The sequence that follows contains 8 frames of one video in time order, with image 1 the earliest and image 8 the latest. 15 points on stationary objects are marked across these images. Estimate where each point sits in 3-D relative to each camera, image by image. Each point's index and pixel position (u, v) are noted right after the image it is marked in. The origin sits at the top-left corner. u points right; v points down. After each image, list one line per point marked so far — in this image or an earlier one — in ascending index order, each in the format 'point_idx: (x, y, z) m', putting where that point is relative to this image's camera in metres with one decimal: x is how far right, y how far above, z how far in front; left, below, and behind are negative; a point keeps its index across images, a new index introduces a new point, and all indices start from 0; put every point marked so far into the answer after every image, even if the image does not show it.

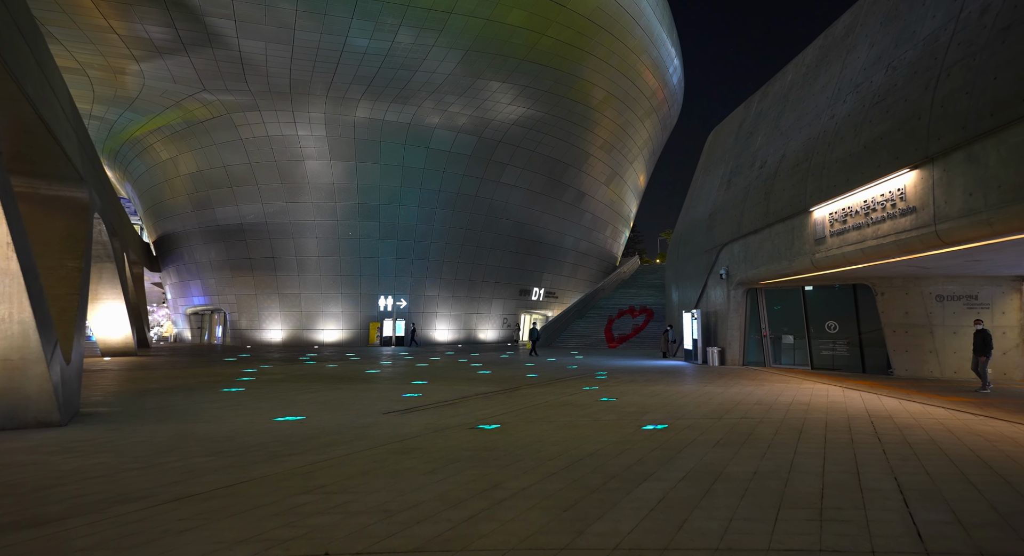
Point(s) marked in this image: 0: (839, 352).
0: (+10.8, -2.4, +14.4) m
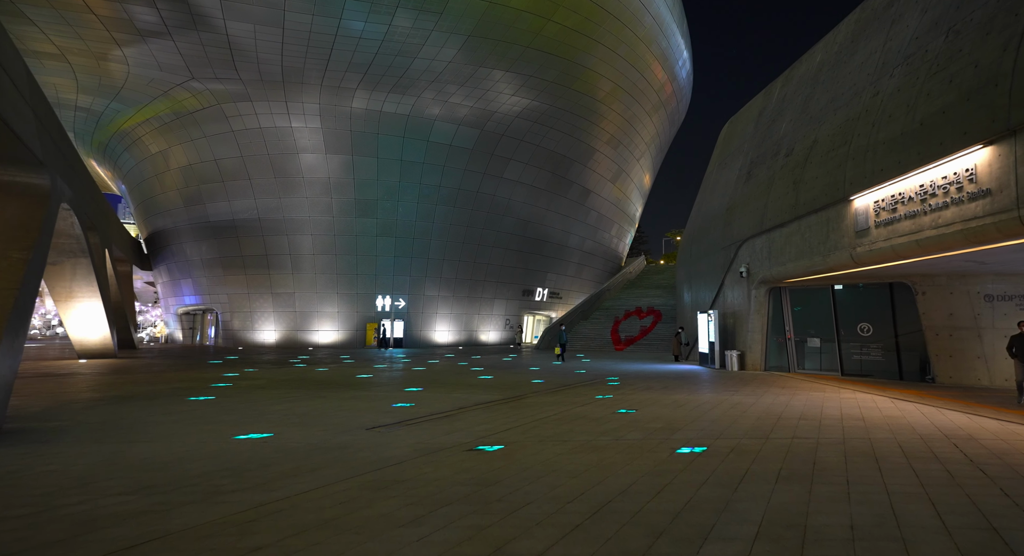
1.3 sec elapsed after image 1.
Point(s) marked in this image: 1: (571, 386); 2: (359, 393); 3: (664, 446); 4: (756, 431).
0: (+10.9, -2.4, +13.2) m
1: (+1.7, -3.1, +12.8) m
2: (-4.1, -3.1, +12.0) m
3: (+2.0, -2.2, +5.9) m
4: (+3.6, -2.3, +6.6) m
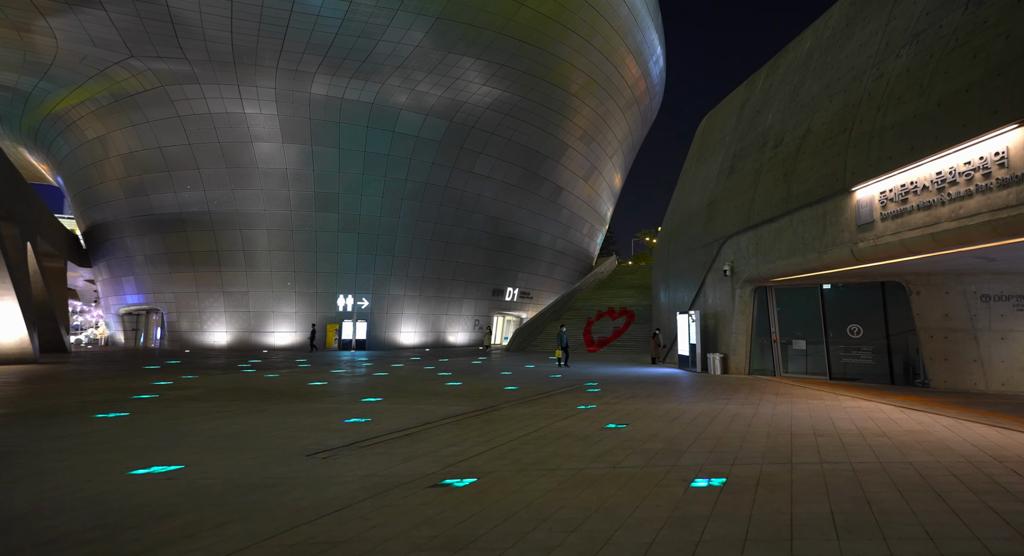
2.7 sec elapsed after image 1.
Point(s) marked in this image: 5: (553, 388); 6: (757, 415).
0: (+10.1, -2.3, +12.7) m
1: (+0.9, -3.0, +11.6) m
2: (-4.8, -3.0, +10.5) m
3: (+1.8, -2.1, +4.8) m
4: (+3.3, -2.2, +5.6) m
5: (+1.1, -3.4, +13.1) m
6: (+4.4, -2.4, +8.0) m
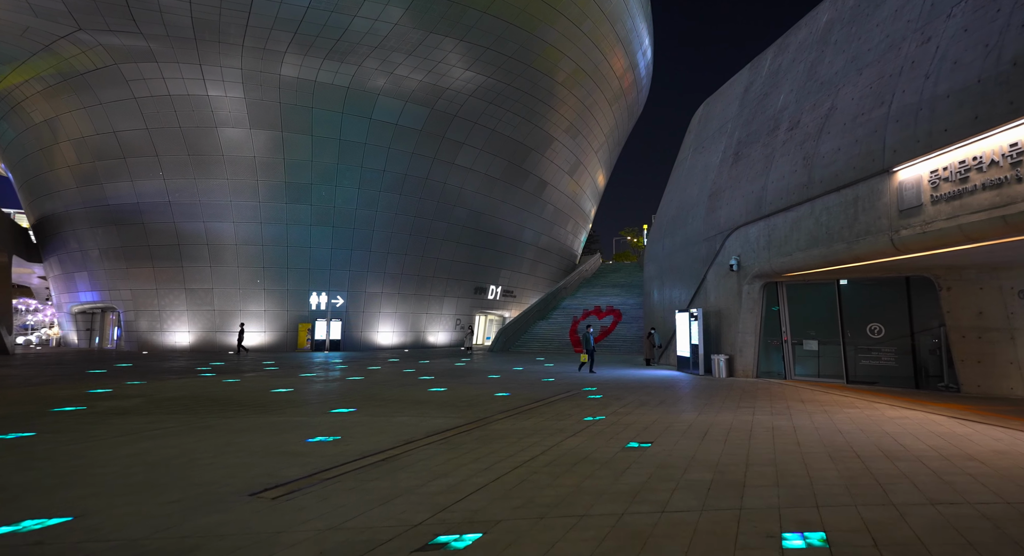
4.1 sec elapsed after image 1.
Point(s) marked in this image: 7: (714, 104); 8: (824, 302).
0: (+9.9, -2.2, +11.7) m
1: (+0.8, -2.9, +10.3) m
2: (-4.9, -2.8, +8.9) m
3: (+1.9, -2.0, +3.5) m
4: (+3.4, -2.0, +4.4) m
5: (+0.9, -3.2, +11.7) m
6: (+4.4, -2.3, +6.8) m
7: (+8.4, +7.3, +18.5) m
8: (+9.0, -0.7, +12.7) m
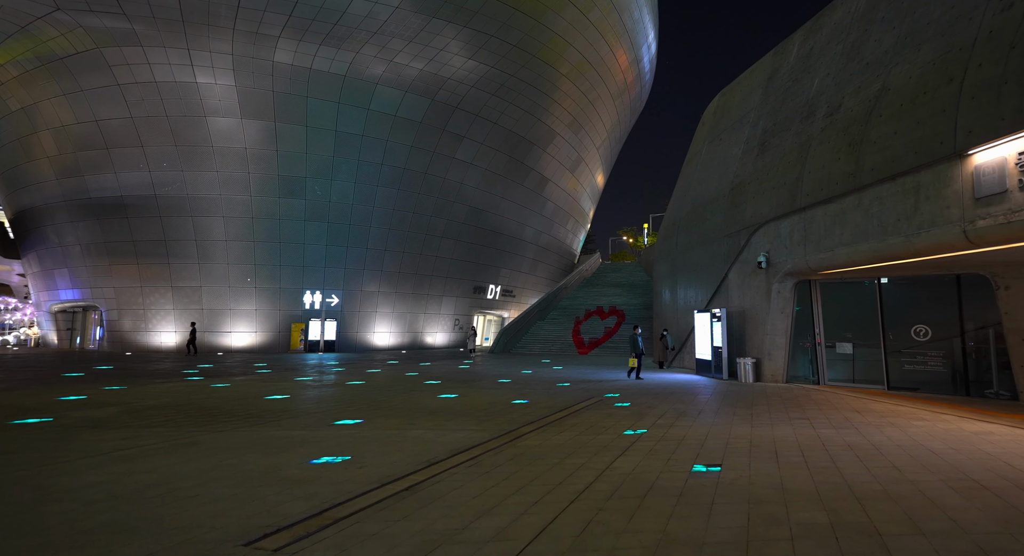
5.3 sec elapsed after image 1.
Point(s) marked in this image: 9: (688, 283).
0: (+10.3, -2.2, +11.0) m
1: (+1.2, -2.8, +9.3) m
2: (-4.4, -2.7, +7.8) m
3: (+2.5, -1.9, +2.6) m
4: (+4.0, -2.0, +3.5) m
5: (+1.3, -3.2, +10.8) m
6: (+4.9, -2.2, +5.9) m
7: (+8.7, +7.3, +17.7) m
8: (+9.4, -0.6, +11.9) m
9: (+7.1, -0.2, +18.0) m
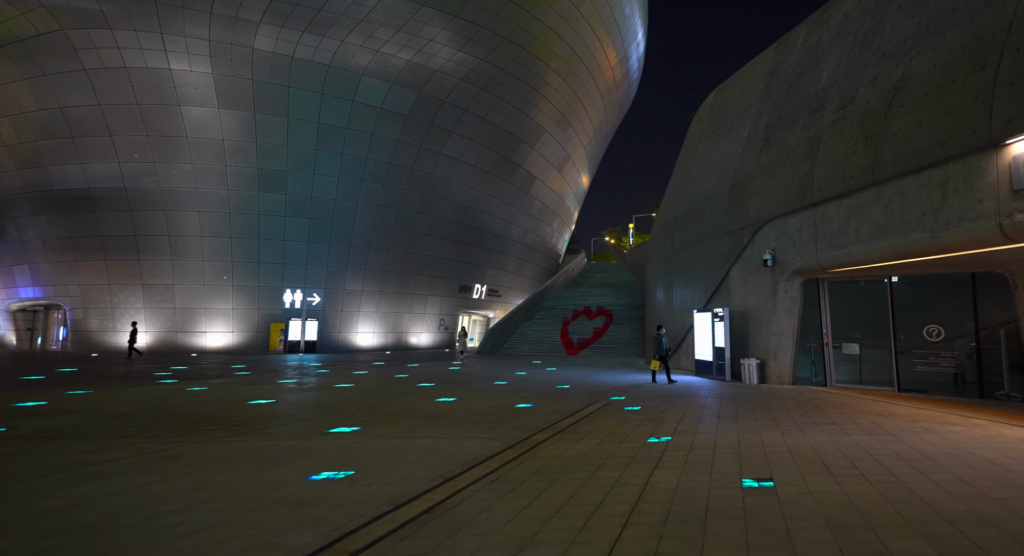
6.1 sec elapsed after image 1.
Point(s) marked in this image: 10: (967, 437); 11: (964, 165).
0: (+10.4, -2.2, +10.8) m
1: (+1.4, -2.7, +8.8) m
2: (-4.2, -2.6, +7.1) m
3: (+2.9, -1.9, +2.1) m
4: (+4.4, -1.9, +3.1) m
5: (+1.4, -3.1, +10.3) m
6: (+5.2, -2.2, +5.6) m
7: (+8.6, +7.3, +17.5) m
8: (+9.4, -0.6, +11.7) m
9: (+6.9, -0.2, +17.7) m
10: (+6.3, -2.2, +6.2) m
11: (+7.6, +1.8, +7.4) m
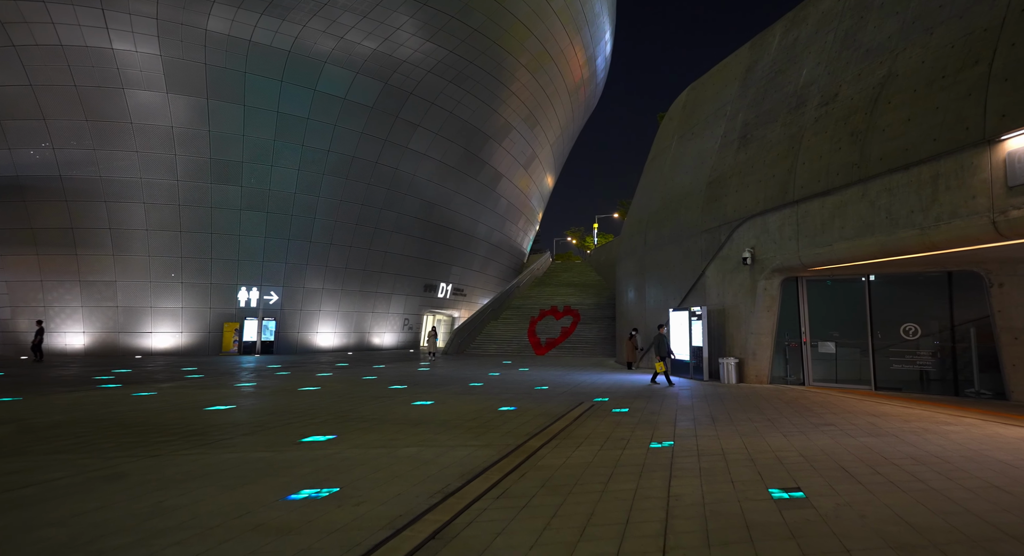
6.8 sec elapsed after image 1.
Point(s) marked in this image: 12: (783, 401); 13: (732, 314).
0: (+10.0, -2.2, +11.1) m
1: (+1.2, -2.7, +8.4) m
2: (-4.3, -2.5, +6.2) m
3: (+3.2, -1.8, +1.8) m
4: (+4.6, -1.9, +3.0) m
5: (+1.1, -3.1, +9.9) m
6: (+5.2, -2.2, +5.5) m
7: (+7.8, +7.3, +17.6) m
8: (+9.0, -0.6, +11.9) m
9: (+6.0, -0.1, +17.7) m
10: (+6.3, -2.2, +6.2) m
11: (+7.5, +1.8, +7.5) m
12: (+6.4, -2.8, +10.3) m
13: (+6.6, -1.1, +13.2) m
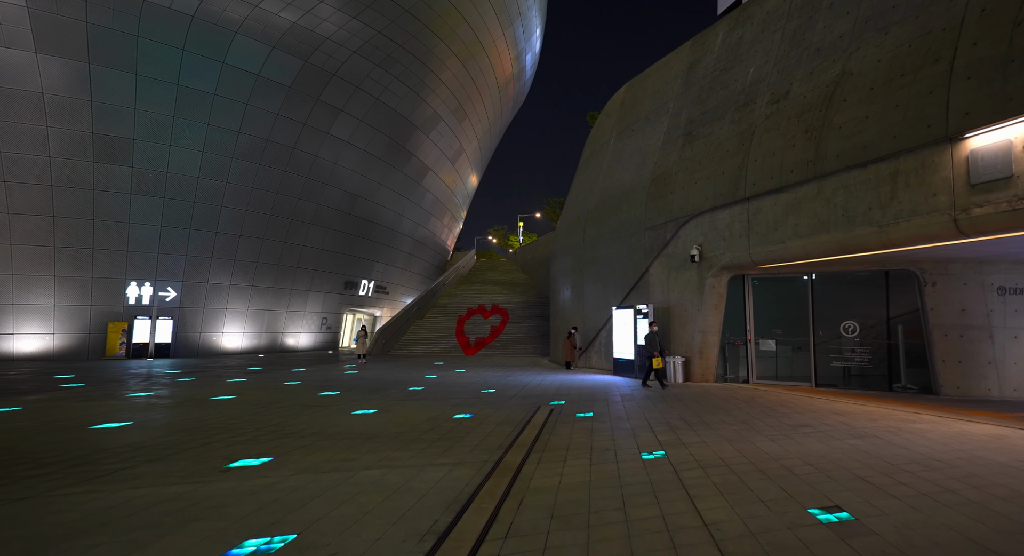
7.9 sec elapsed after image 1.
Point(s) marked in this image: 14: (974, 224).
0: (+8.9, -2.2, +11.8) m
1: (+0.6, -2.6, +7.7) m
2: (-4.4, -2.3, +4.7) m
3: (+3.8, -1.8, +1.5) m
4: (+4.9, -1.9, +2.9) m
5: (+0.3, -3.0, +9.1) m
6: (+5.2, -2.2, +5.4) m
7: (+5.8, +7.3, +17.8) m
8: (+7.8, -0.7, +12.4) m
9: (+4.0, -0.1, +17.6) m
10: (+6.1, -2.2, +6.3) m
11: (+7.1, +1.8, +7.8) m
12: (+5.5, -2.8, +10.4) m
13: (+5.3, -1.1, +13.3) m
14: (+7.4, +0.7, +7.1) m
